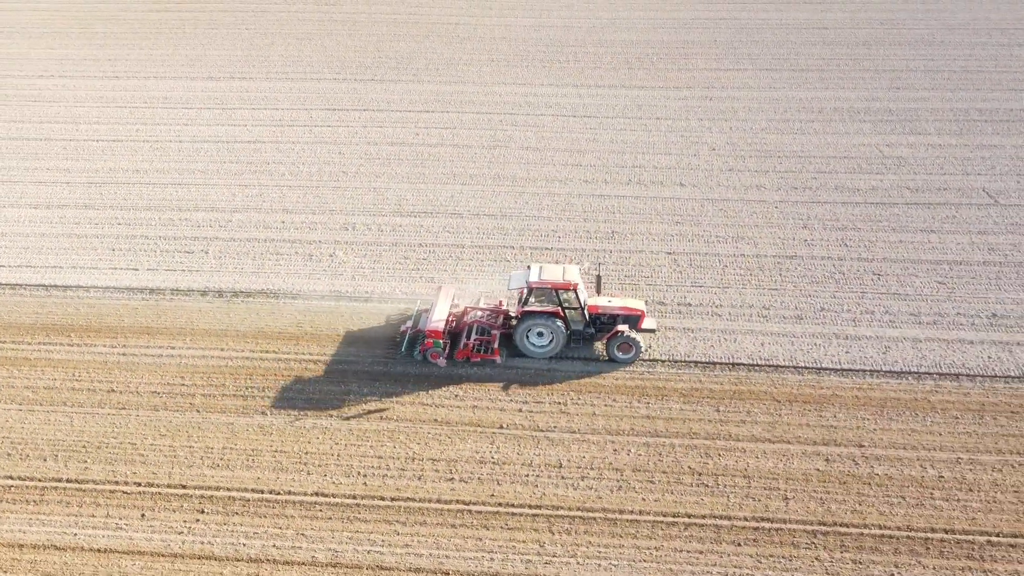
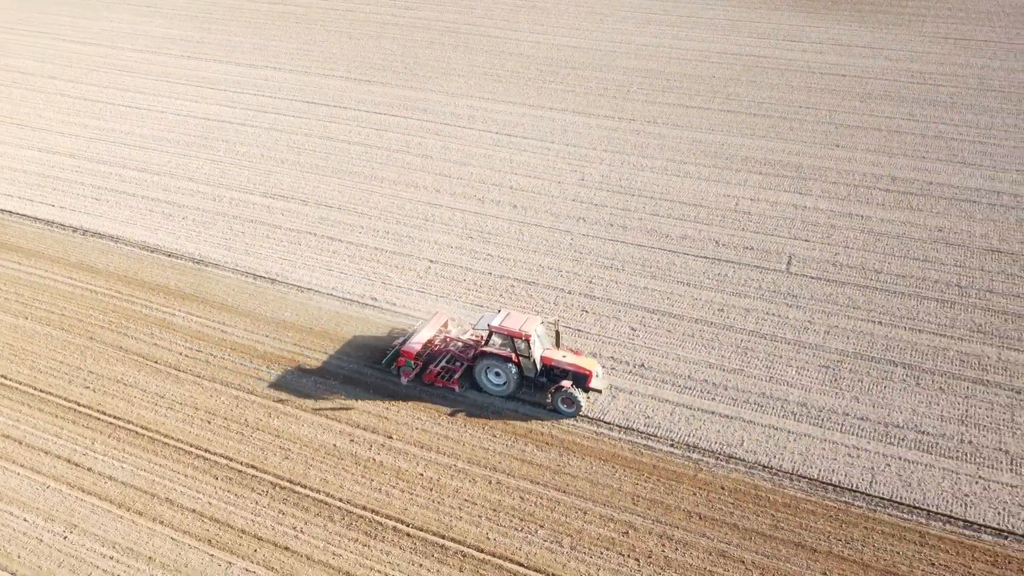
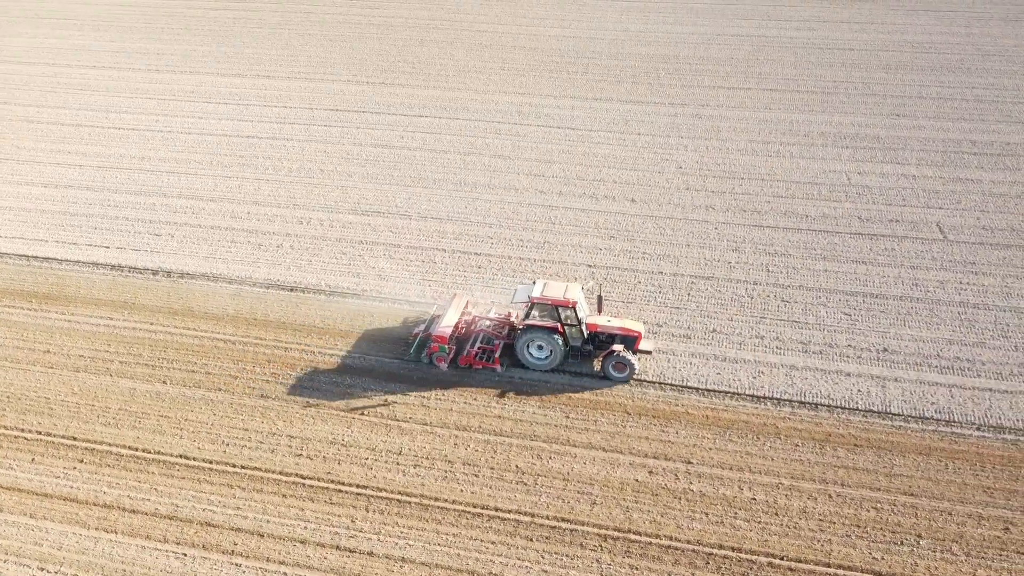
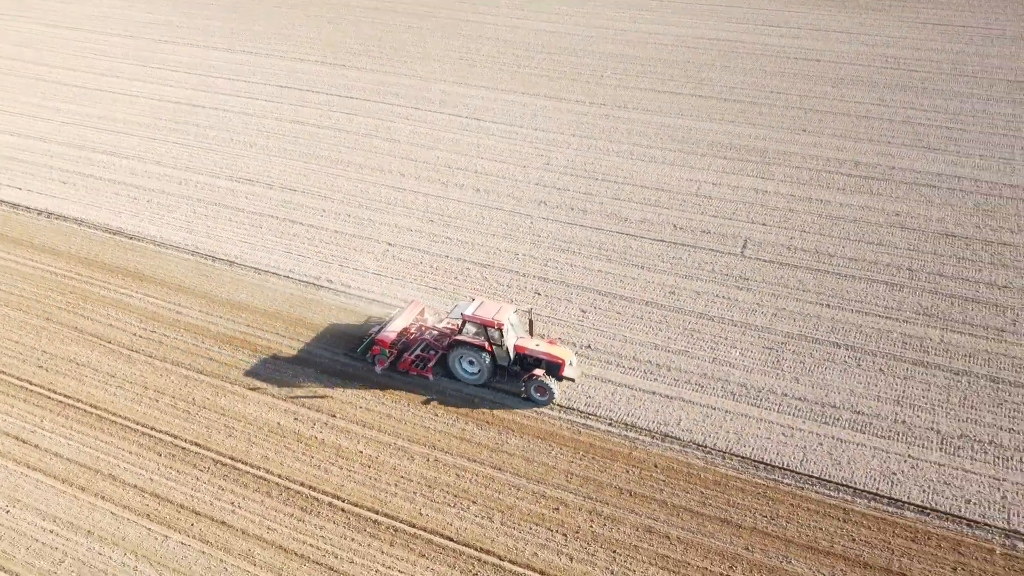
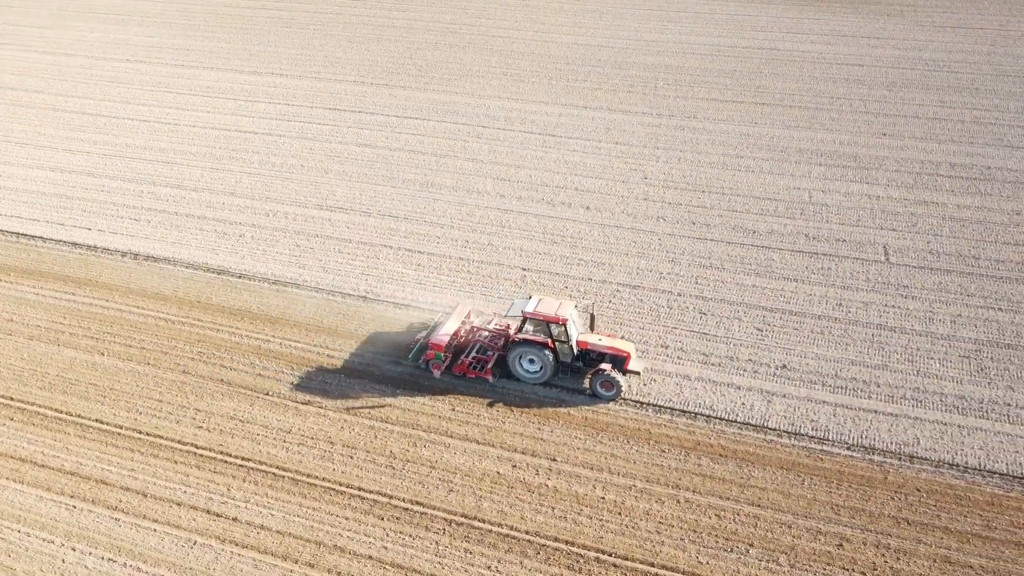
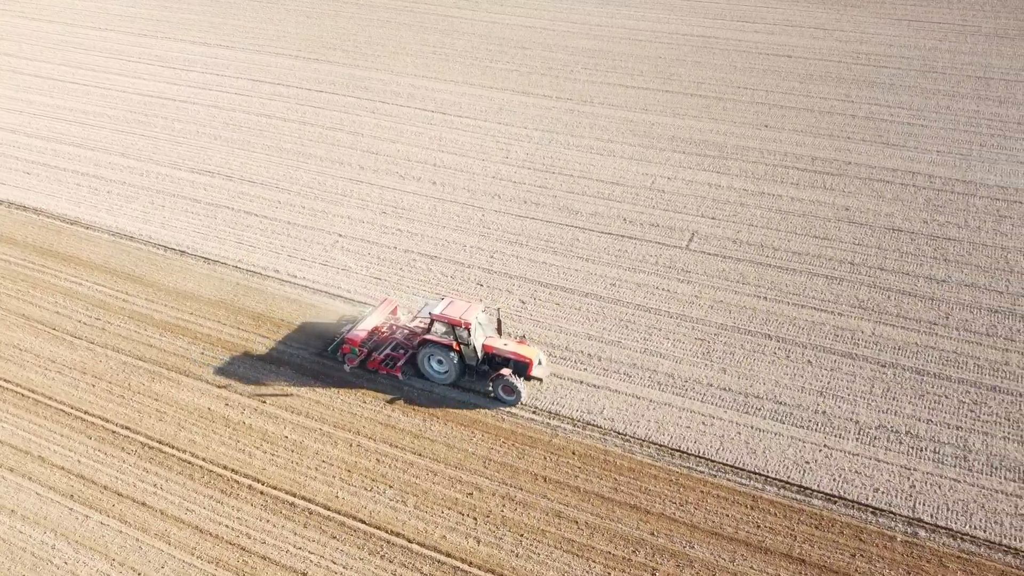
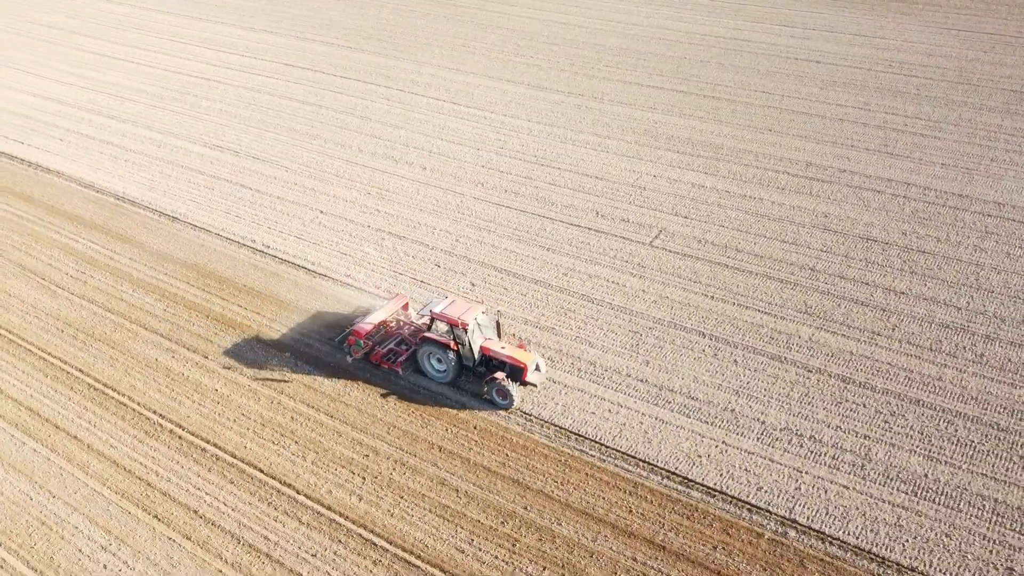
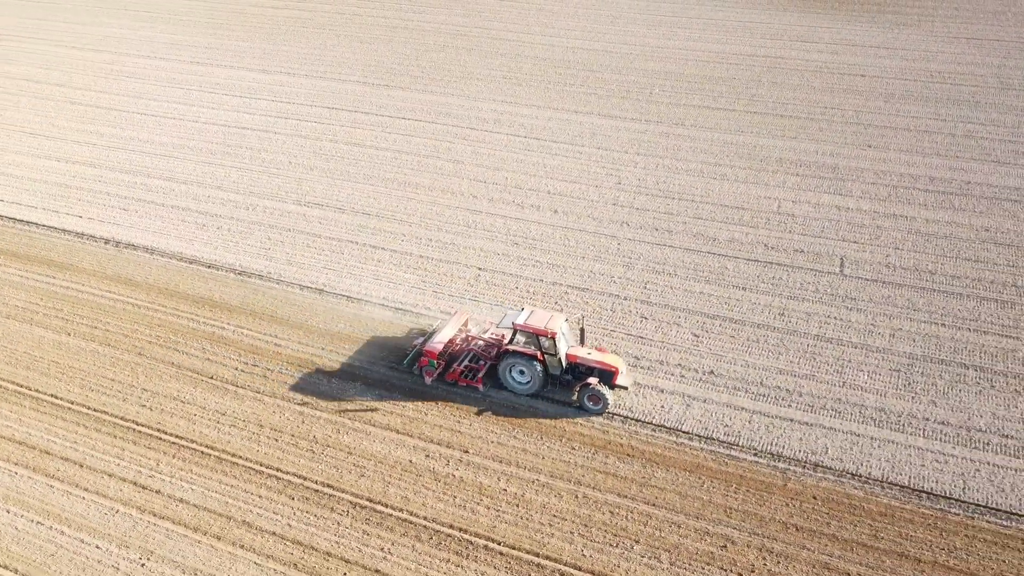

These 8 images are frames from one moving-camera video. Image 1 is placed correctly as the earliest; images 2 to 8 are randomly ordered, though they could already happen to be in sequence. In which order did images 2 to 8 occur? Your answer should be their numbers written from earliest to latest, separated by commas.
3, 5, 8, 2, 4, 6, 7
